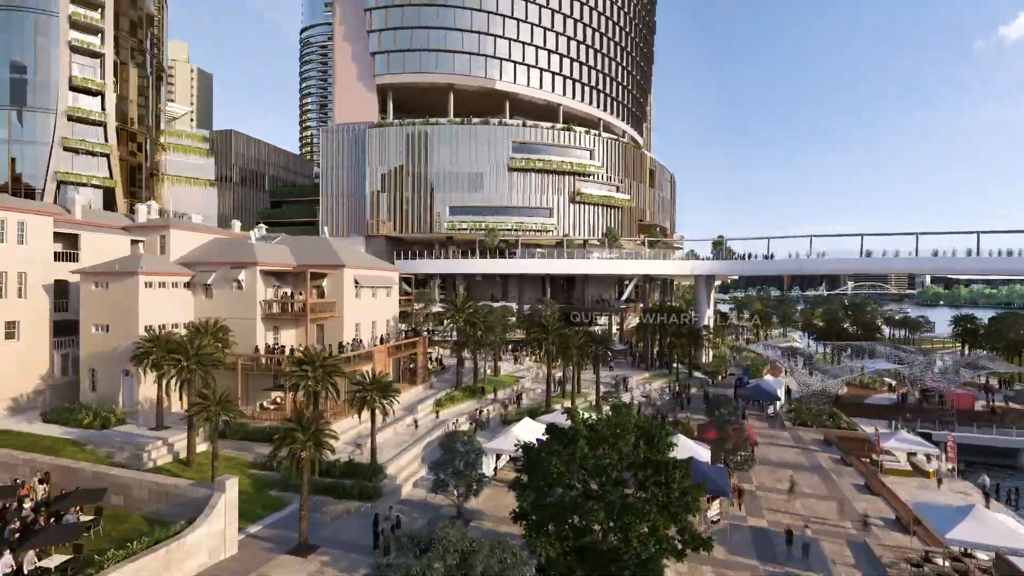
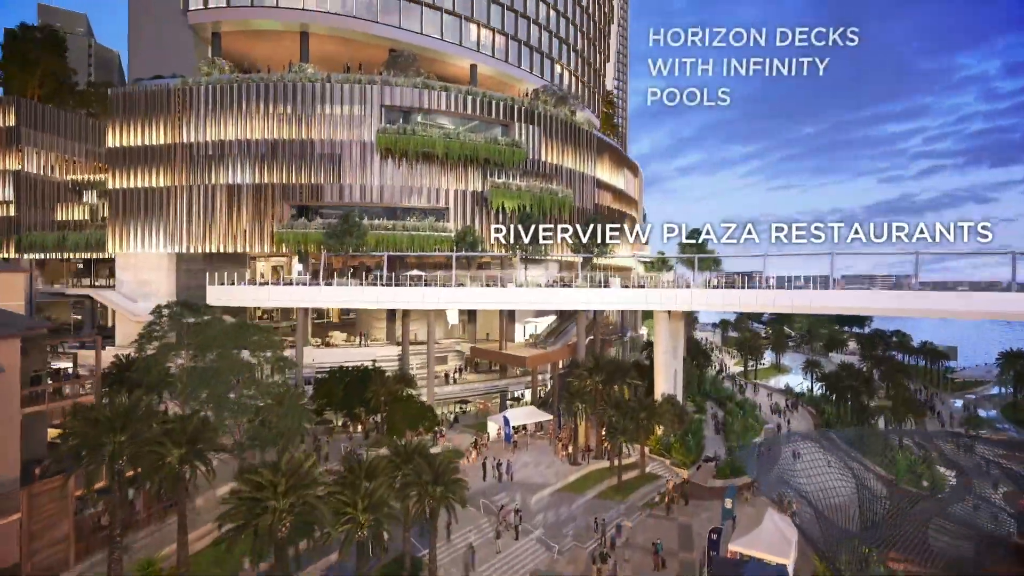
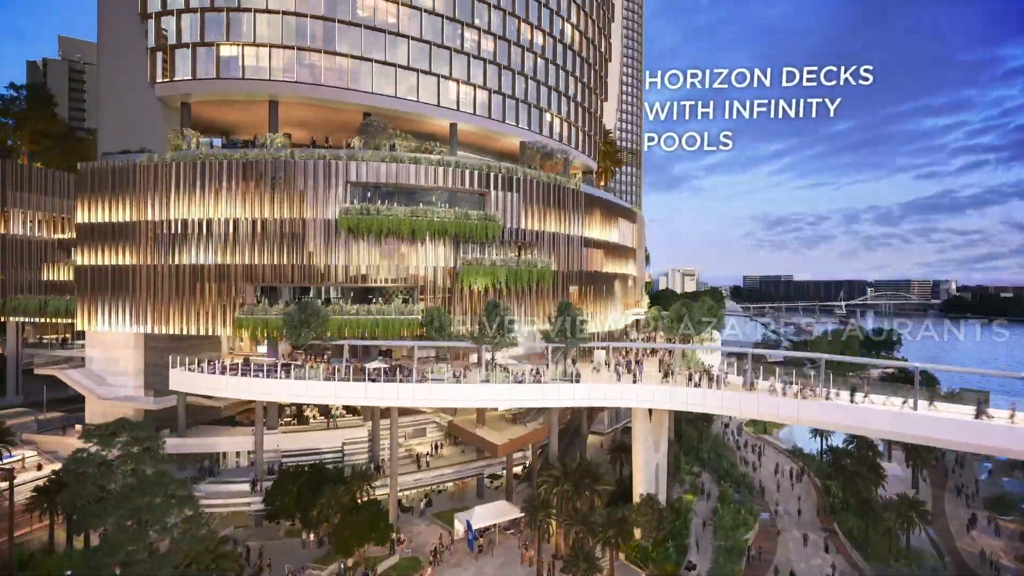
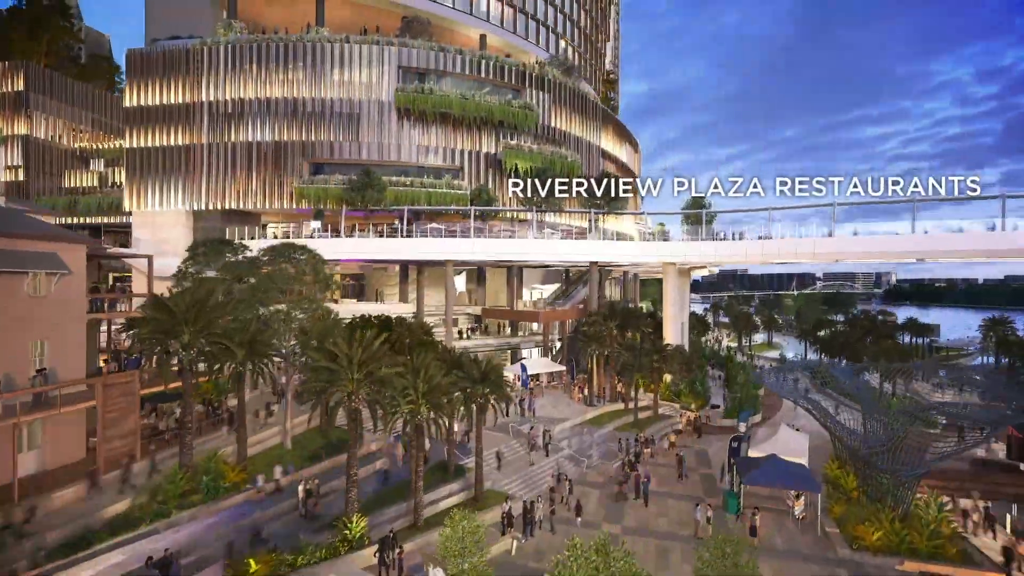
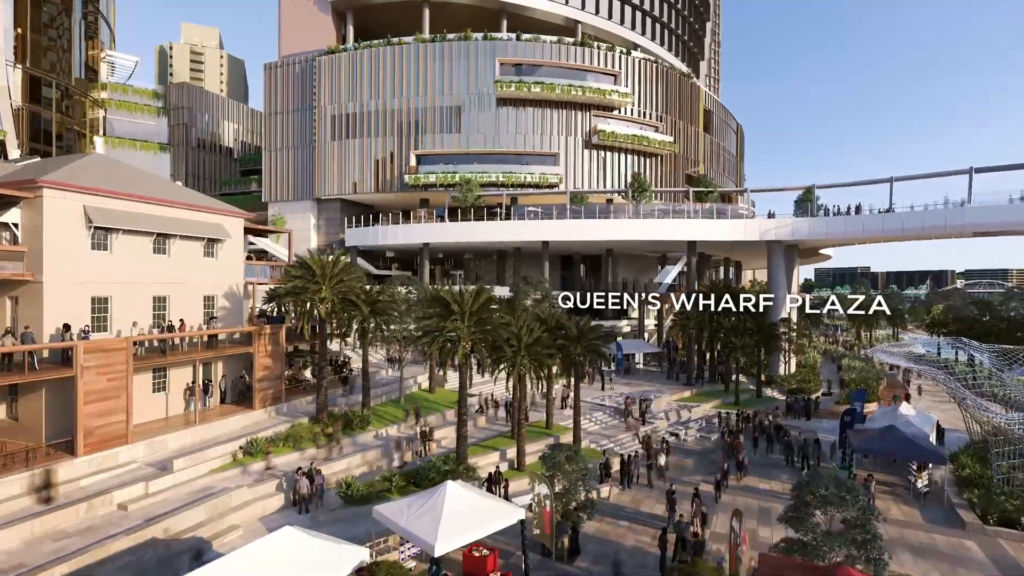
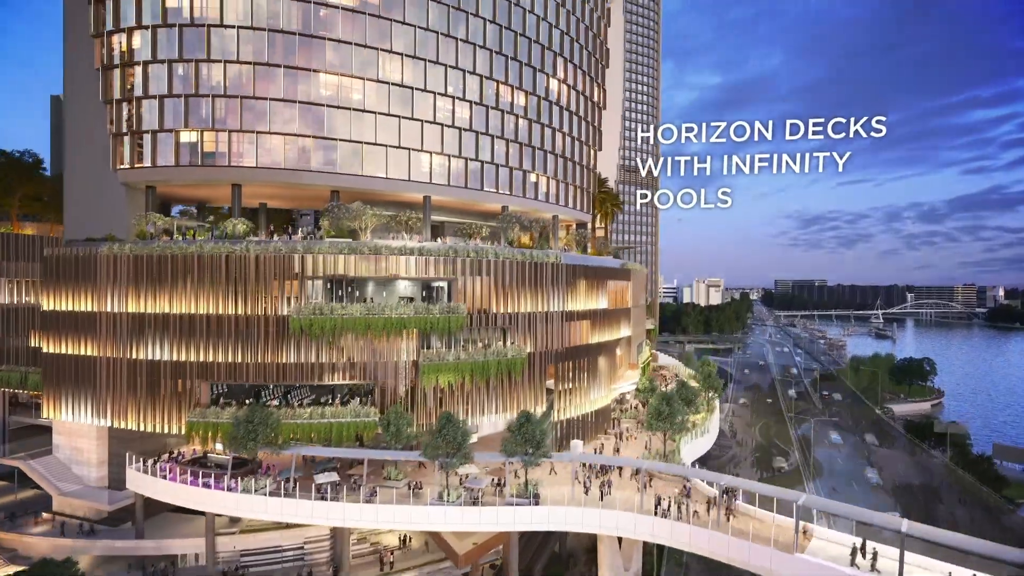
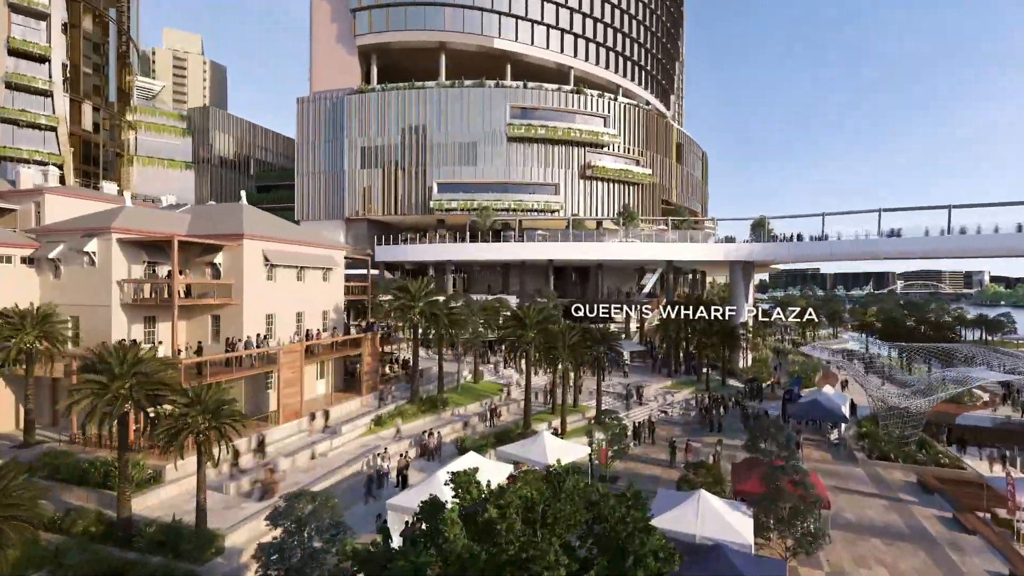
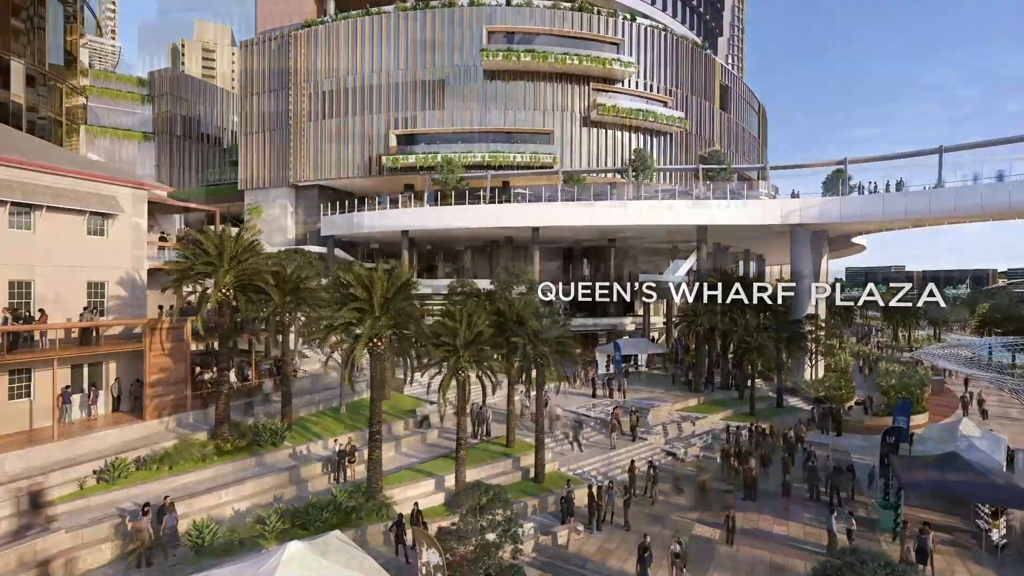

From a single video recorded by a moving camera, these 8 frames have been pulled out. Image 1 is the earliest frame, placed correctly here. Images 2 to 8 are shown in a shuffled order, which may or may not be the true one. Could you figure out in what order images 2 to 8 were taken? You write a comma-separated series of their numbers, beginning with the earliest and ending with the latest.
7, 5, 8, 4, 2, 3, 6
